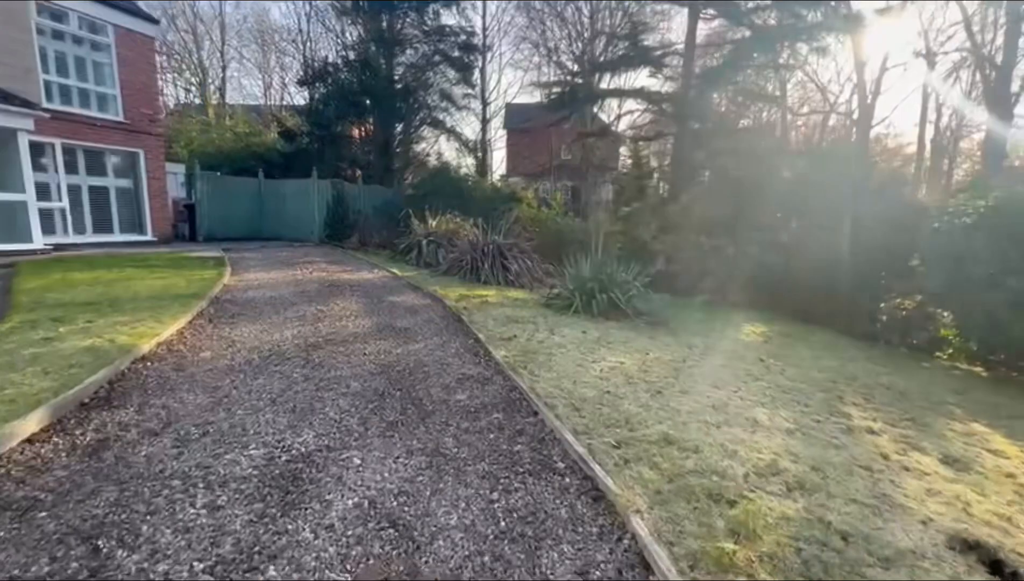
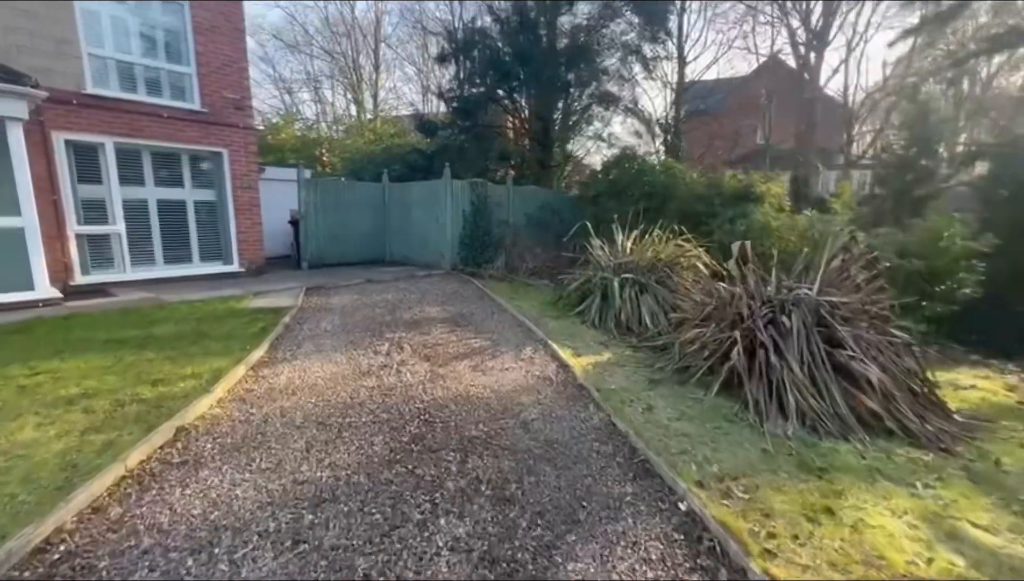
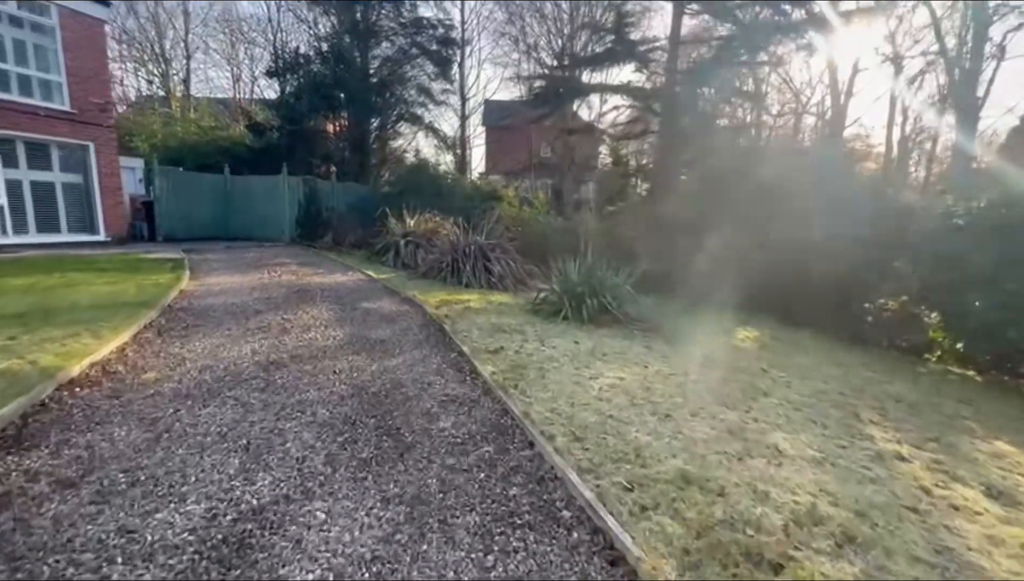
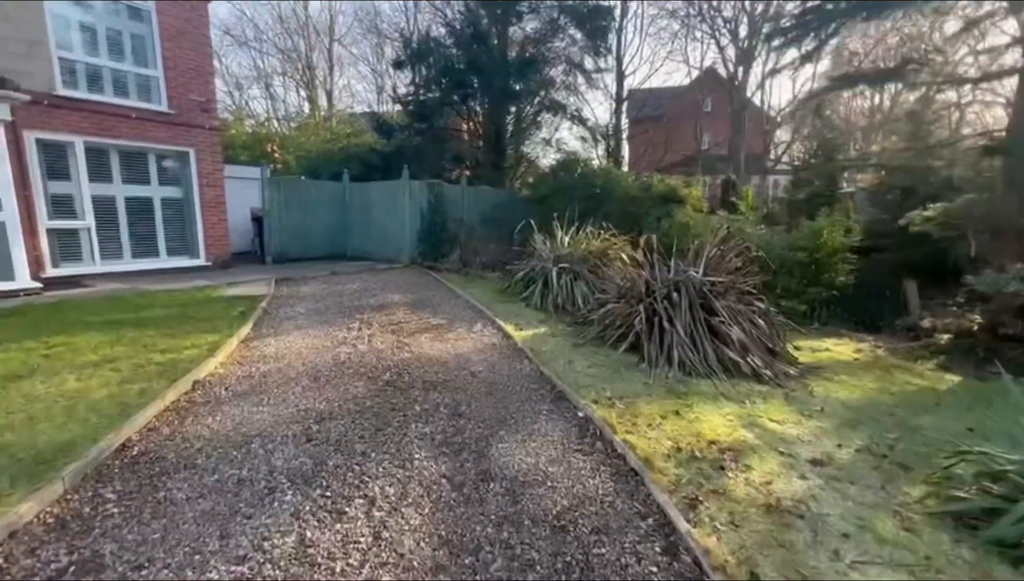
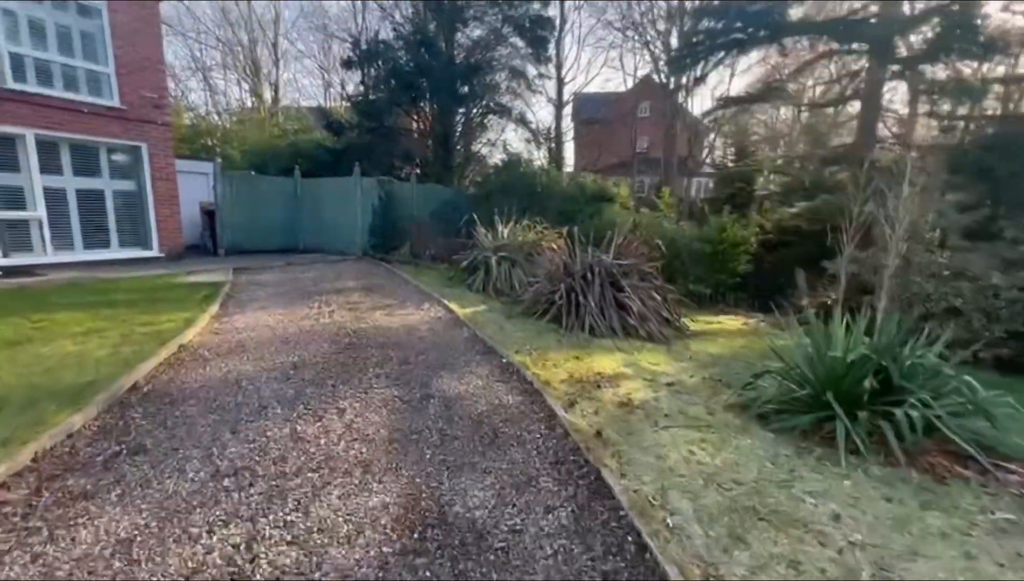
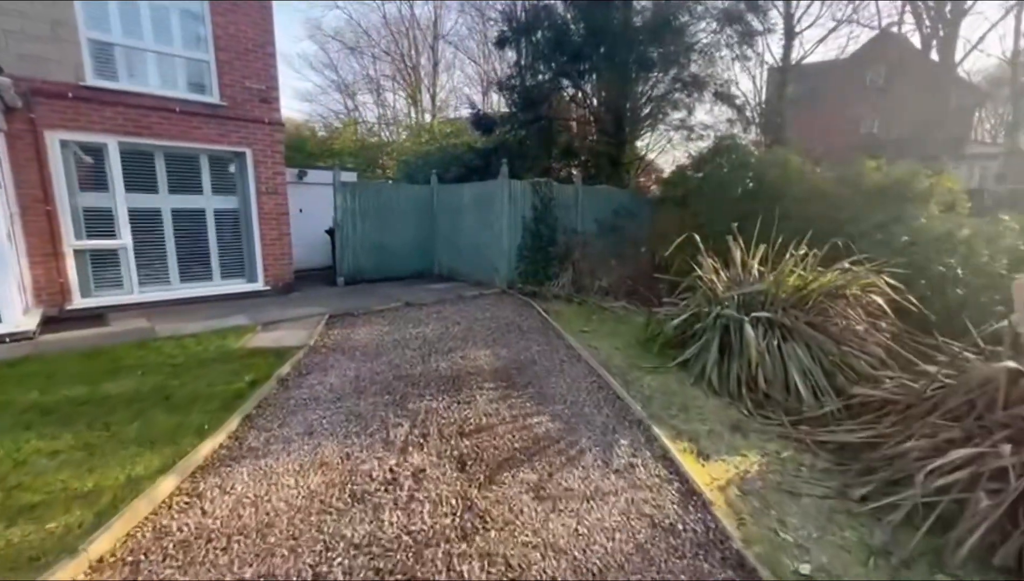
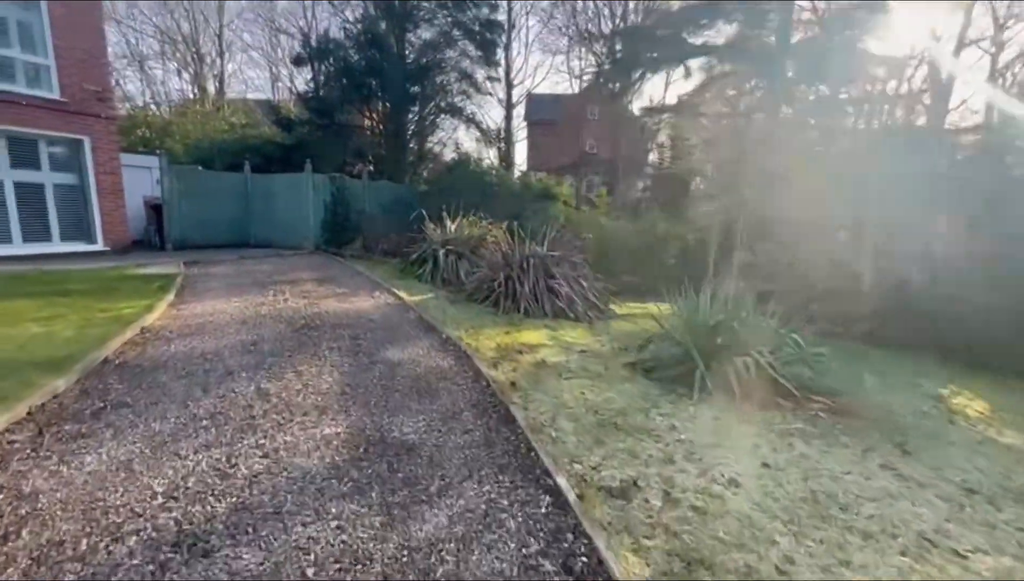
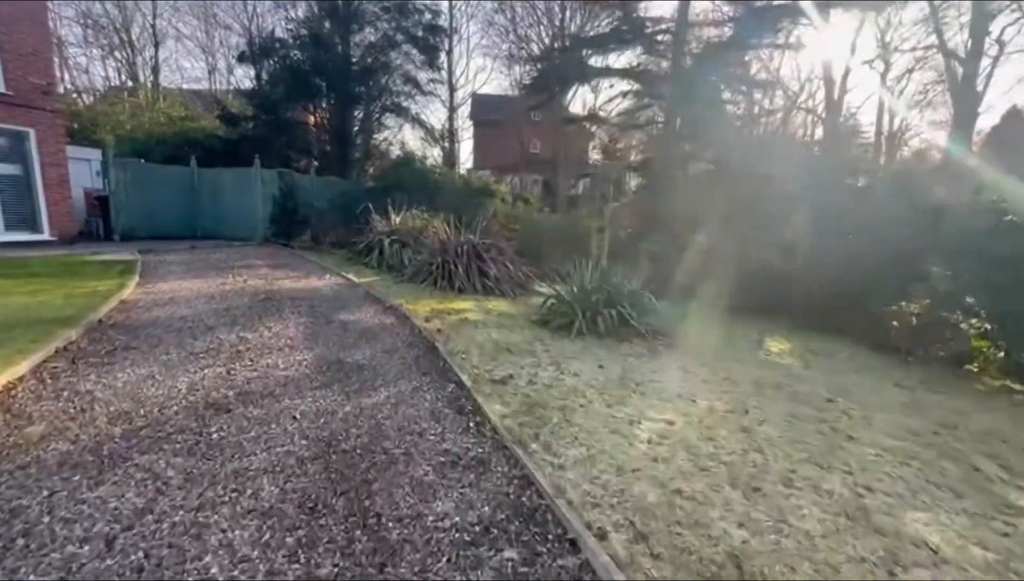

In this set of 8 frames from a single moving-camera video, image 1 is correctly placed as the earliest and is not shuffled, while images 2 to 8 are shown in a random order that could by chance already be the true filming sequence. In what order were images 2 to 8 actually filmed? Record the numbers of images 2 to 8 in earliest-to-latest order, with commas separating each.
3, 8, 7, 5, 4, 2, 6
